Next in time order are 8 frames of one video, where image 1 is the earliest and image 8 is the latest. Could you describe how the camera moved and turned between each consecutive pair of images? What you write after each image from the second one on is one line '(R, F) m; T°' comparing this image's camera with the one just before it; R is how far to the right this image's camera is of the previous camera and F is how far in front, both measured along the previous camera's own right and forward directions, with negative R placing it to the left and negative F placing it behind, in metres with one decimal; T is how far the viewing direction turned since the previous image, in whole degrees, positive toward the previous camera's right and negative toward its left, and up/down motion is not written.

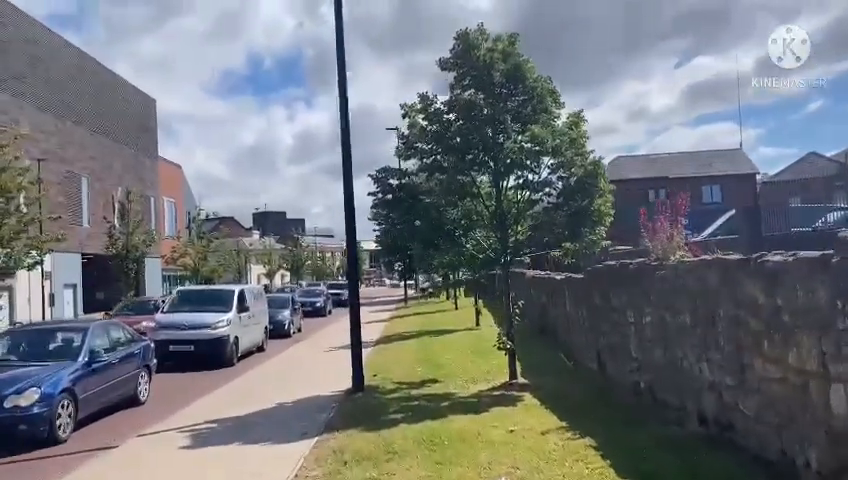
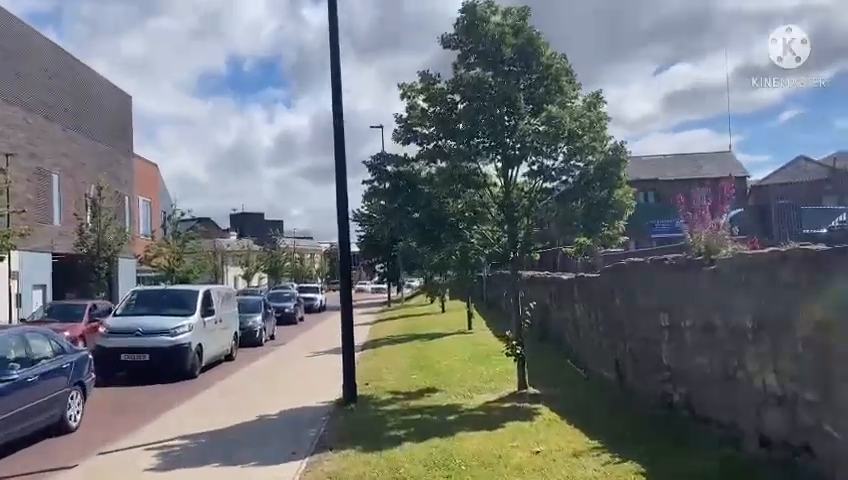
(-0.4, +1.3) m; +2°
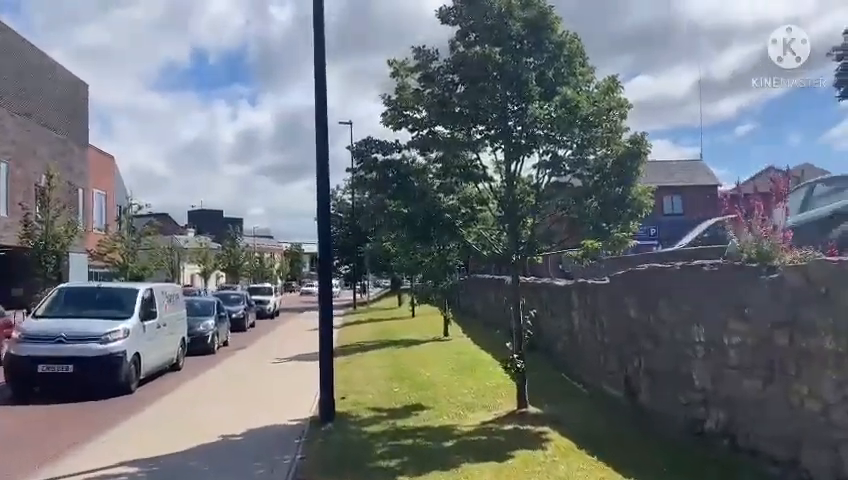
(-0.5, +1.4) m; +3°
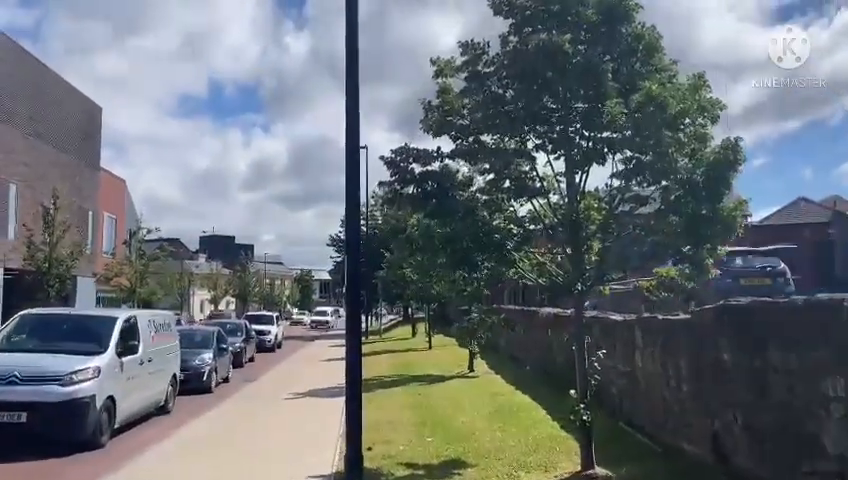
(-0.5, +1.7) m; -1°
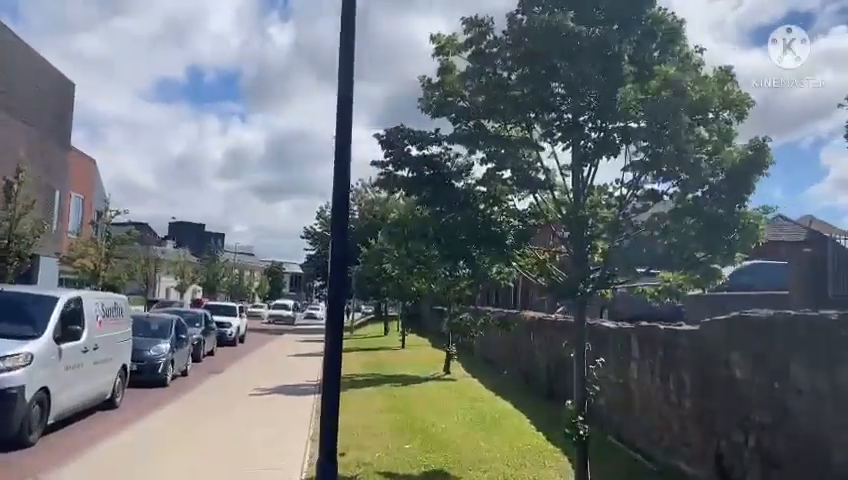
(-0.2, +0.8) m; +2°
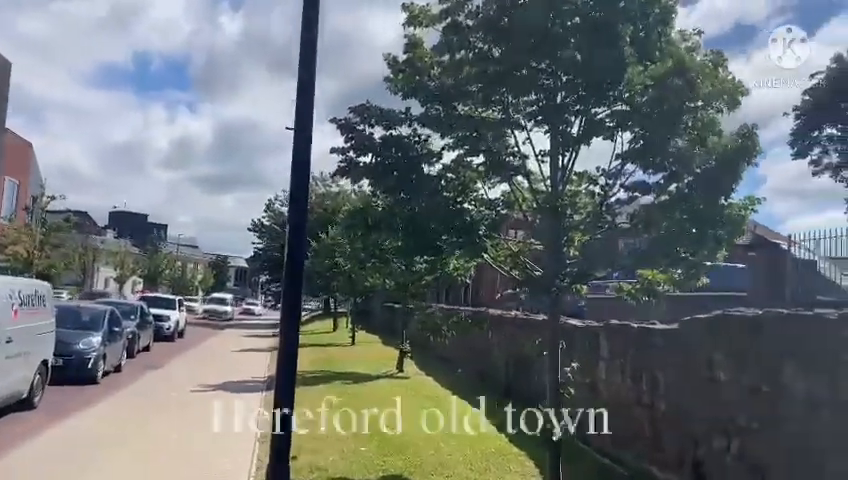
(-0.2, +0.7) m; +4°
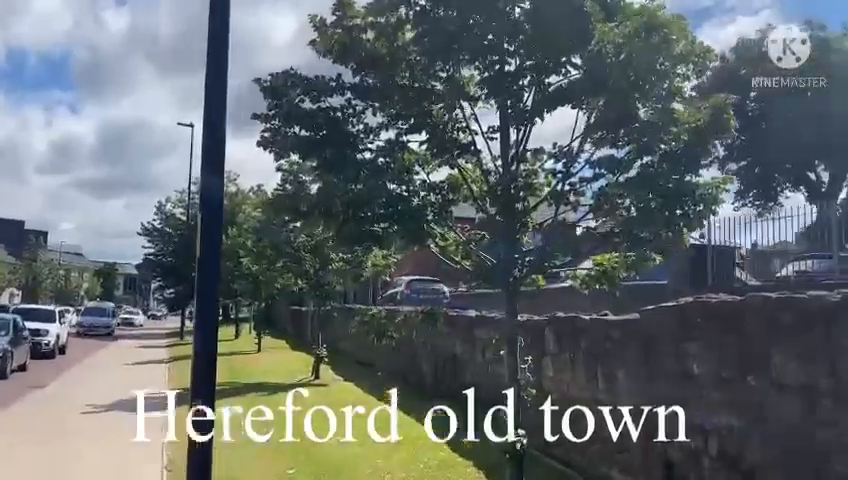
(-0.4, +1.0) m; +8°
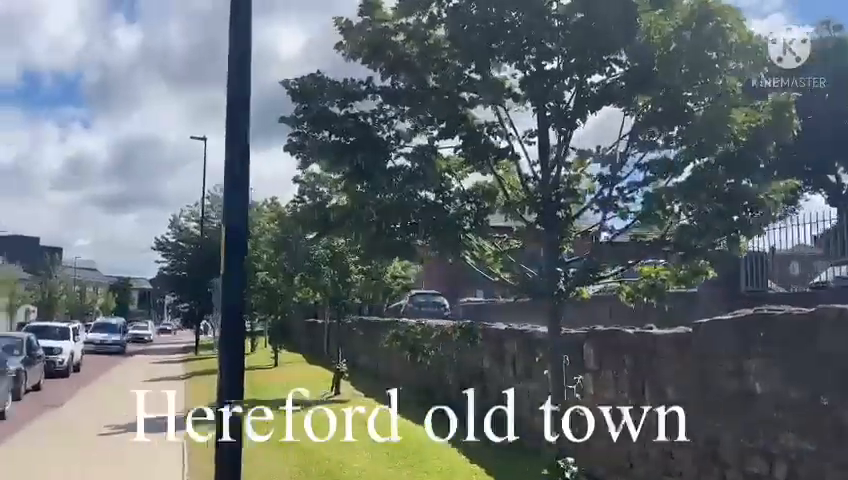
(-0.2, +0.4) m; -1°
